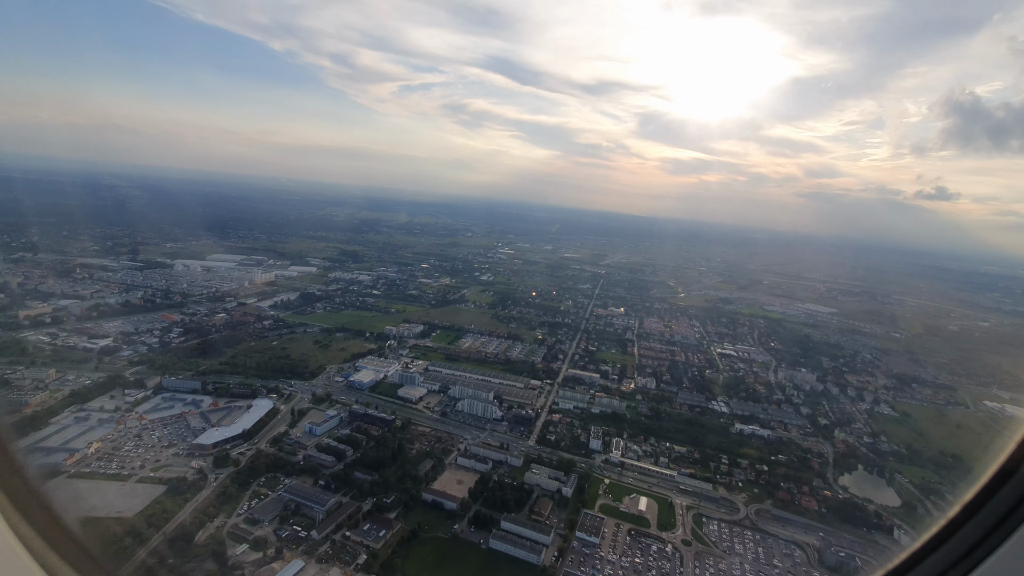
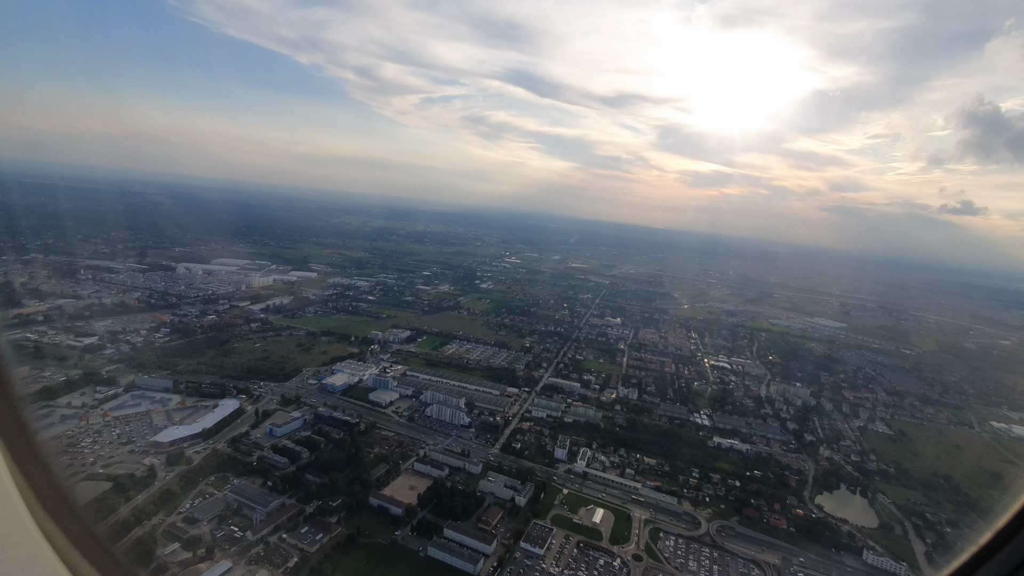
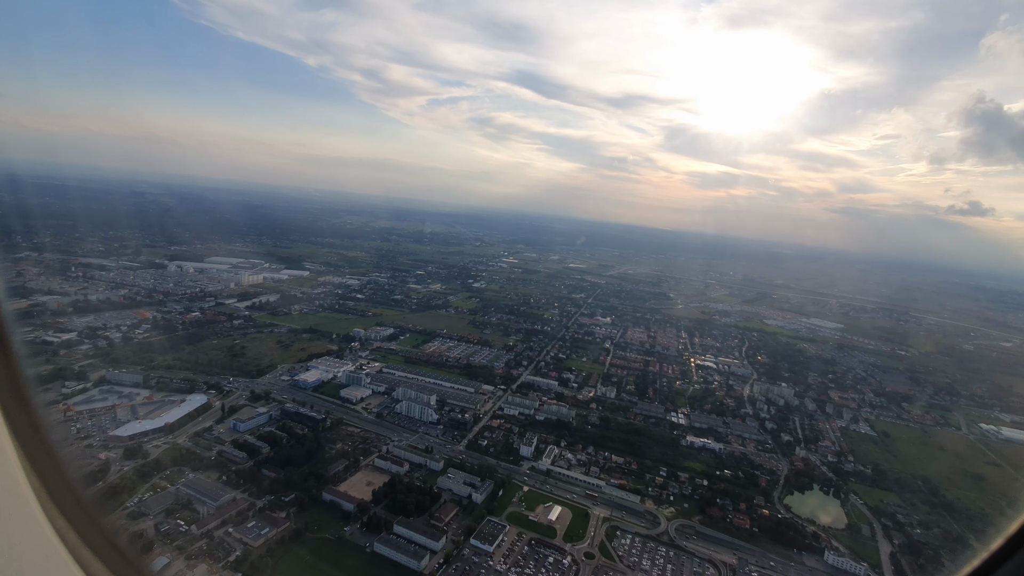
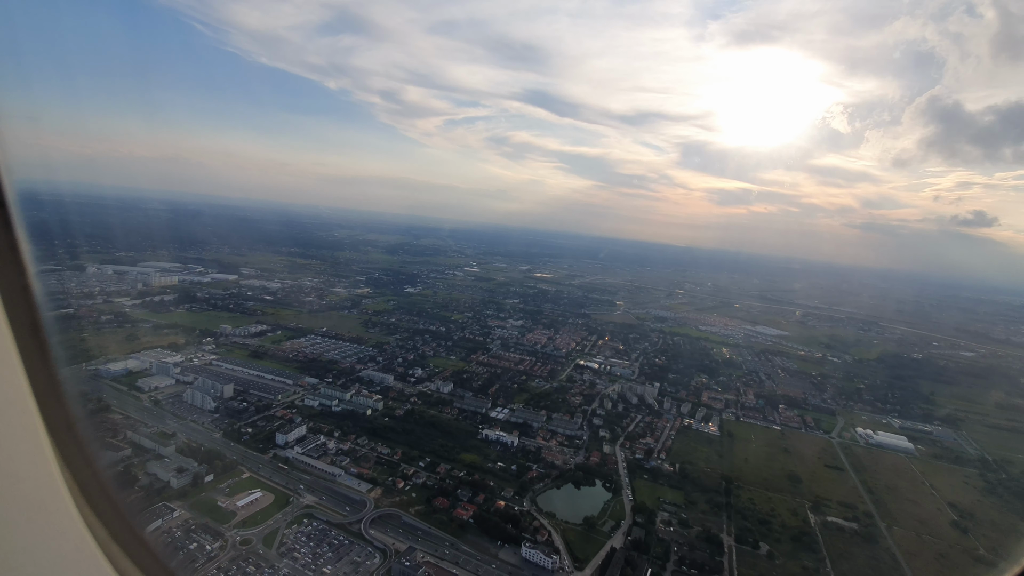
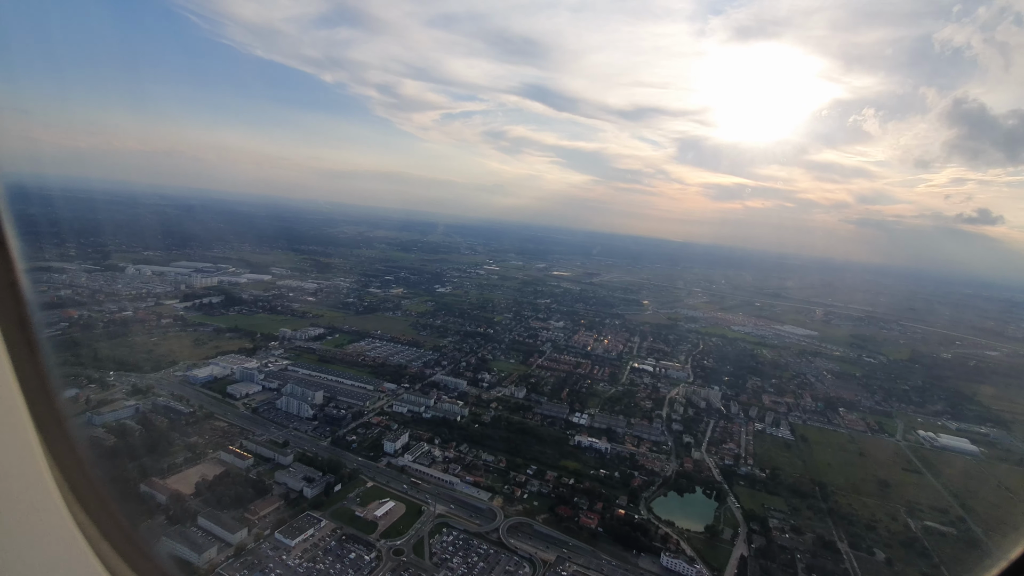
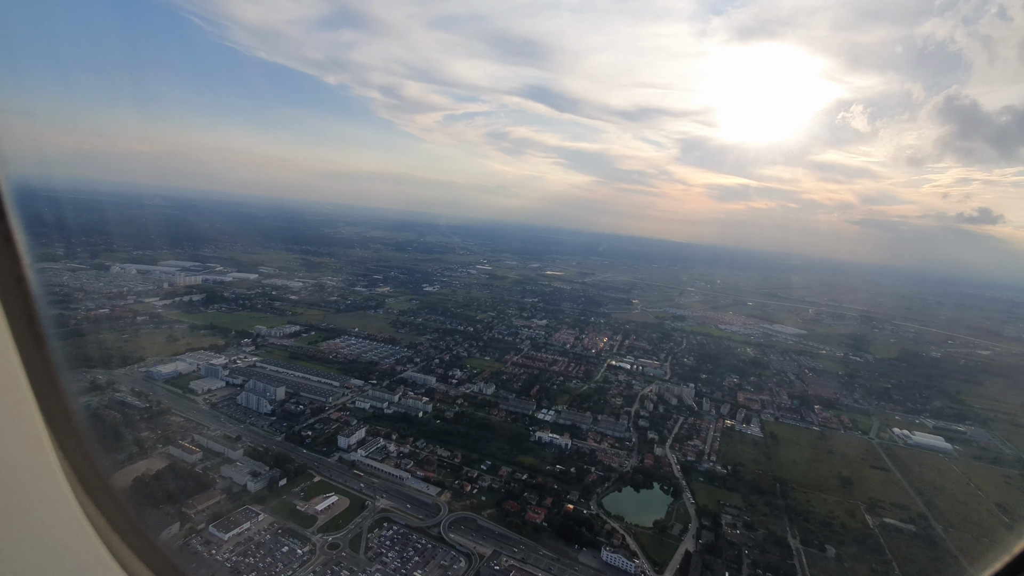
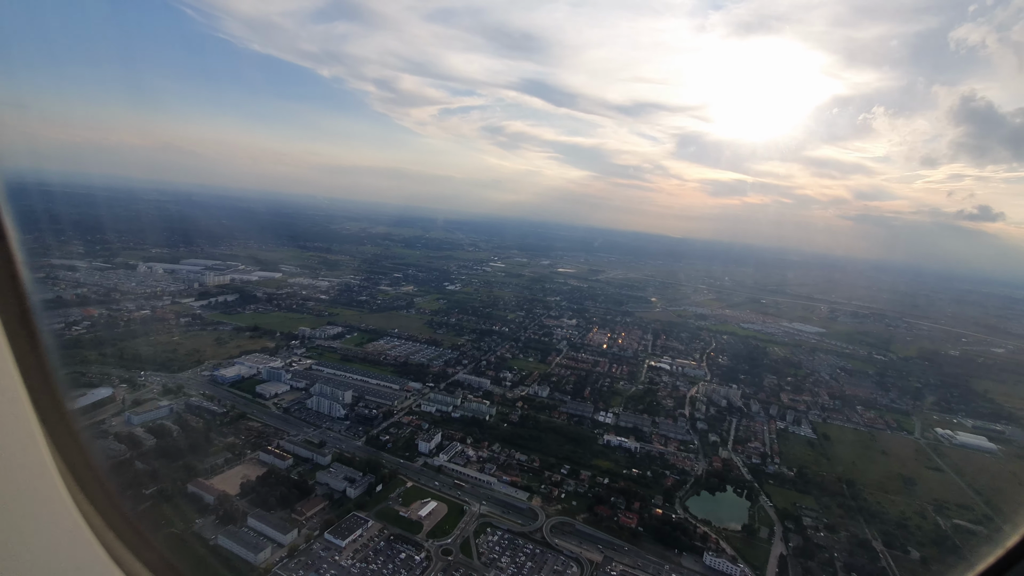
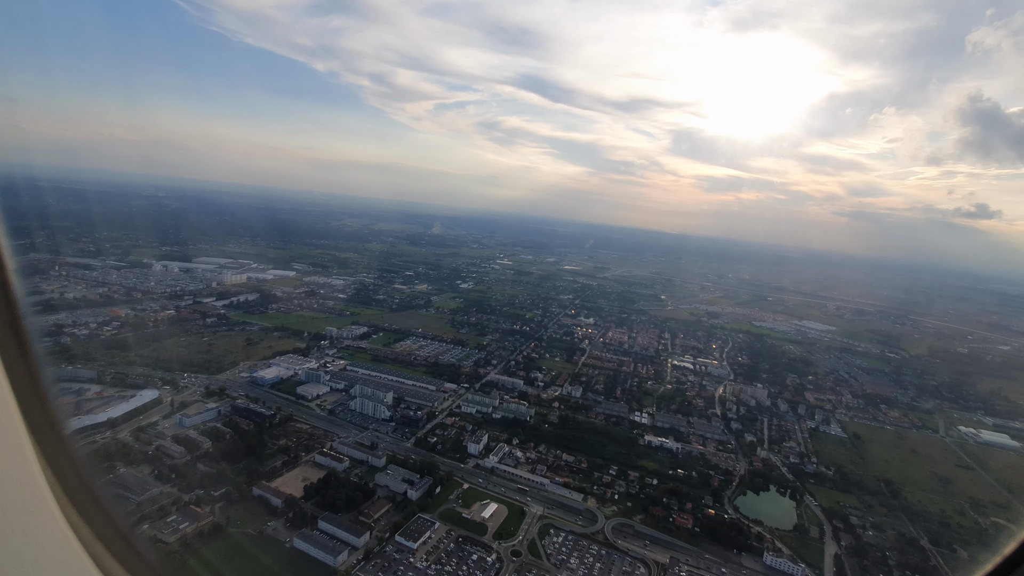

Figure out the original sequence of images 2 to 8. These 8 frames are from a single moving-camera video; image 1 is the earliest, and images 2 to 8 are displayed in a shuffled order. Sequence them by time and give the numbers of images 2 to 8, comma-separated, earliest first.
2, 3, 8, 7, 5, 6, 4
